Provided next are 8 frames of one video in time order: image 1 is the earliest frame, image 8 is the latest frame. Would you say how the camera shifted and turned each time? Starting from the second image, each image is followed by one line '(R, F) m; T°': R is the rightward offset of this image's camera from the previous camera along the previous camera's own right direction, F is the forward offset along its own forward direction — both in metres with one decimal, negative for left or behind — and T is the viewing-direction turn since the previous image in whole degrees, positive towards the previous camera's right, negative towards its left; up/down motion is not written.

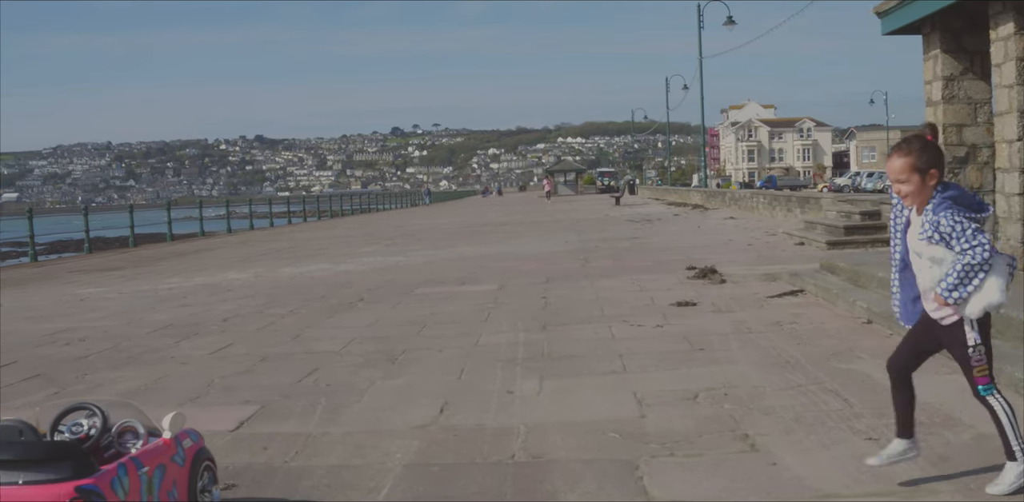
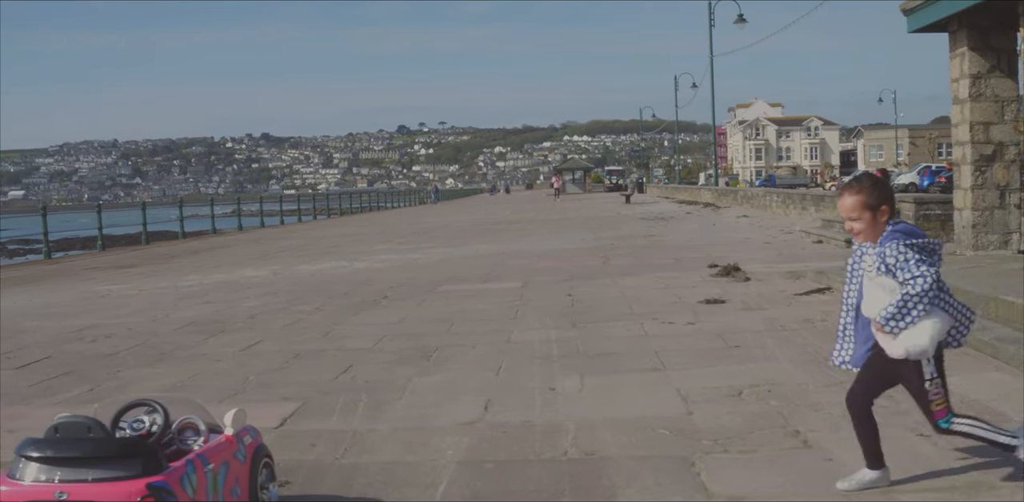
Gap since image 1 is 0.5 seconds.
(-0.3, +0.1) m; 0°
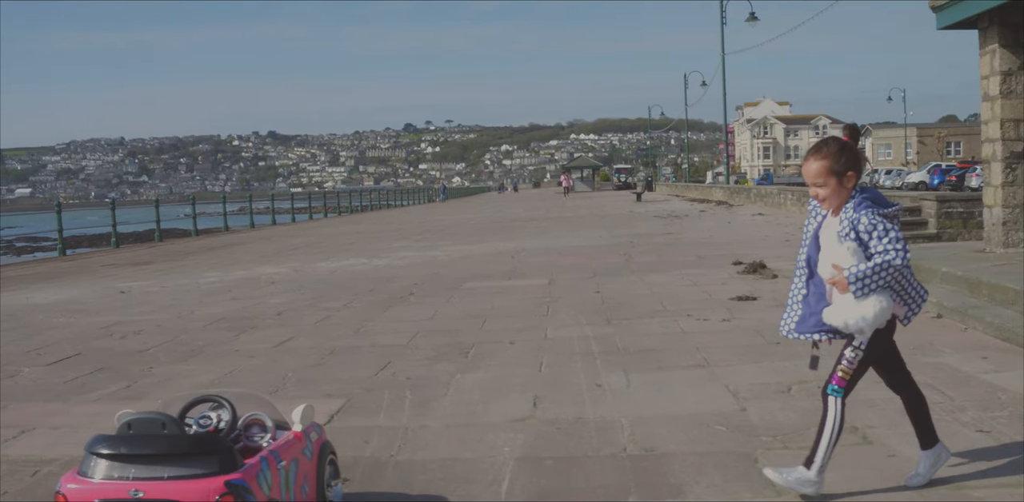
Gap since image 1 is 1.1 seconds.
(-0.3, +0.1) m; 0°
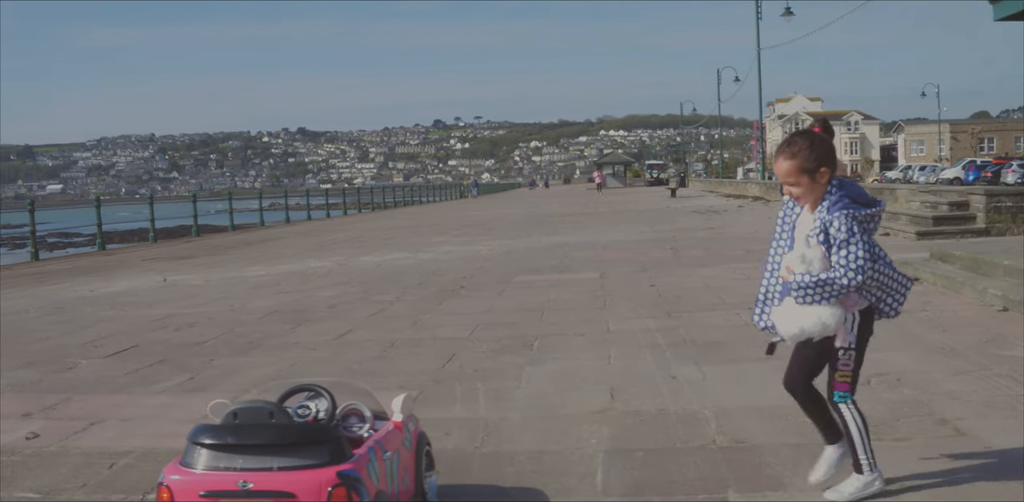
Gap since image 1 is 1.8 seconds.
(-0.3, +0.1) m; -2°
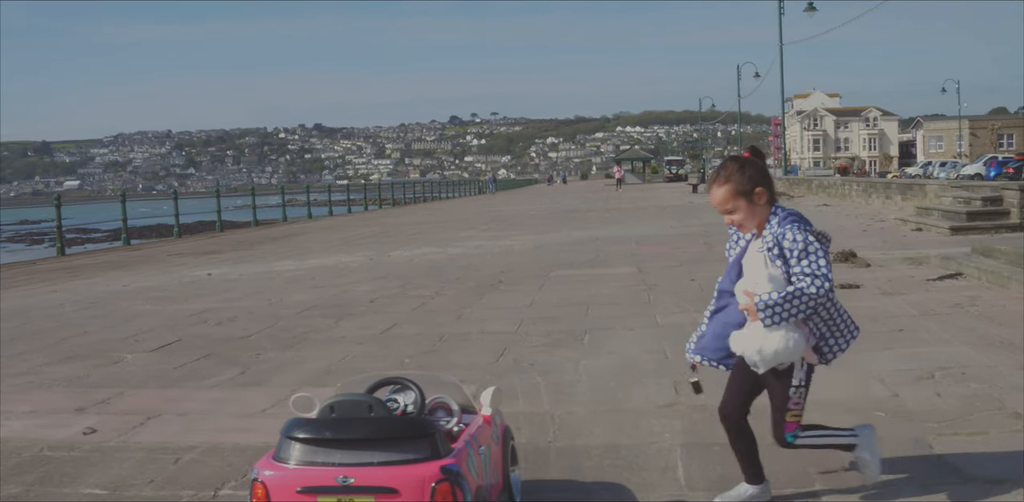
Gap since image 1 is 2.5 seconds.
(-0.3, +0.1) m; -1°
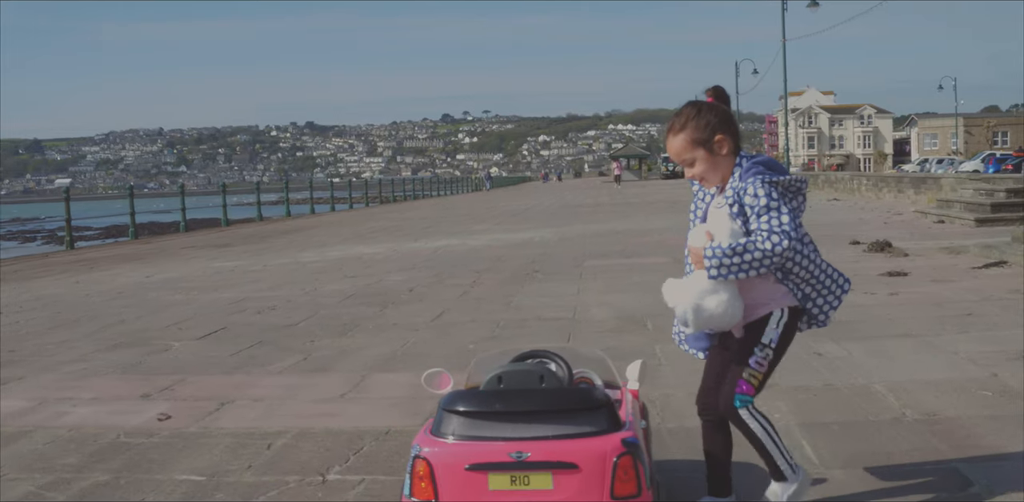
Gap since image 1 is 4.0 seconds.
(-0.6, +0.2) m; +1°
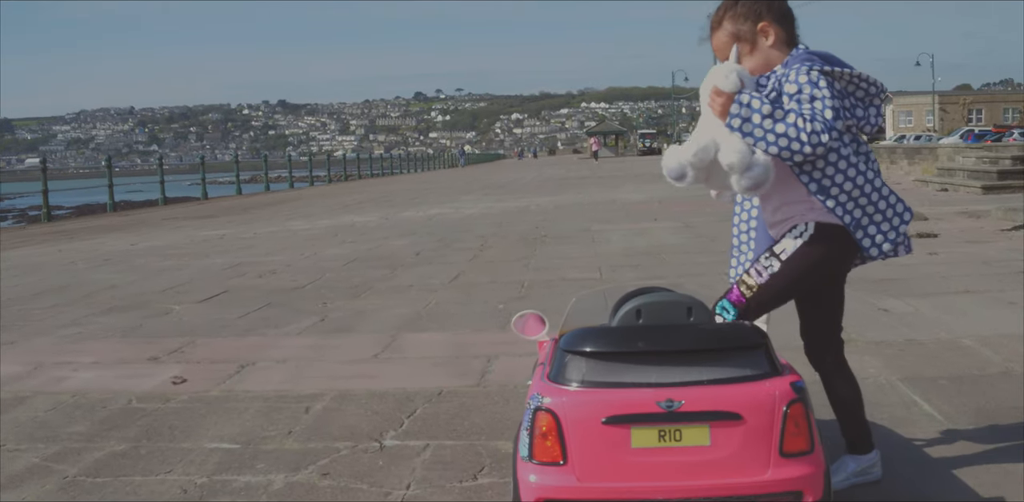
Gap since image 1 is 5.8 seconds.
(-0.4, +0.6) m; +2°
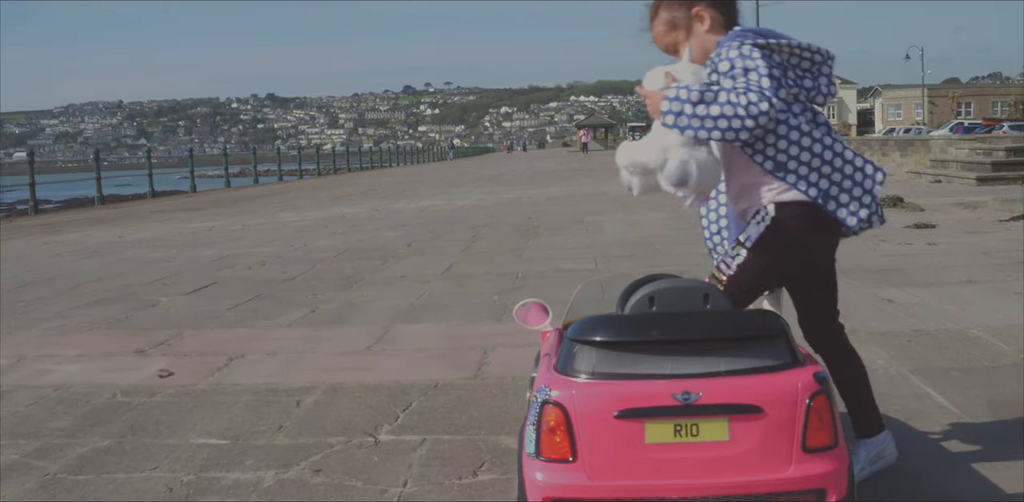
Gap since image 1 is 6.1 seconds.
(0.0, +0.1) m; +1°
